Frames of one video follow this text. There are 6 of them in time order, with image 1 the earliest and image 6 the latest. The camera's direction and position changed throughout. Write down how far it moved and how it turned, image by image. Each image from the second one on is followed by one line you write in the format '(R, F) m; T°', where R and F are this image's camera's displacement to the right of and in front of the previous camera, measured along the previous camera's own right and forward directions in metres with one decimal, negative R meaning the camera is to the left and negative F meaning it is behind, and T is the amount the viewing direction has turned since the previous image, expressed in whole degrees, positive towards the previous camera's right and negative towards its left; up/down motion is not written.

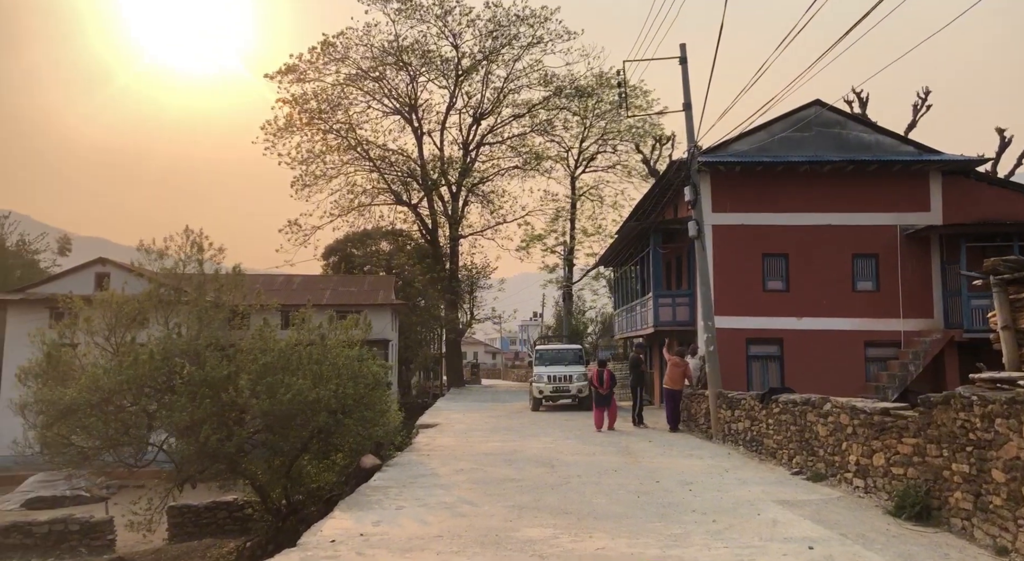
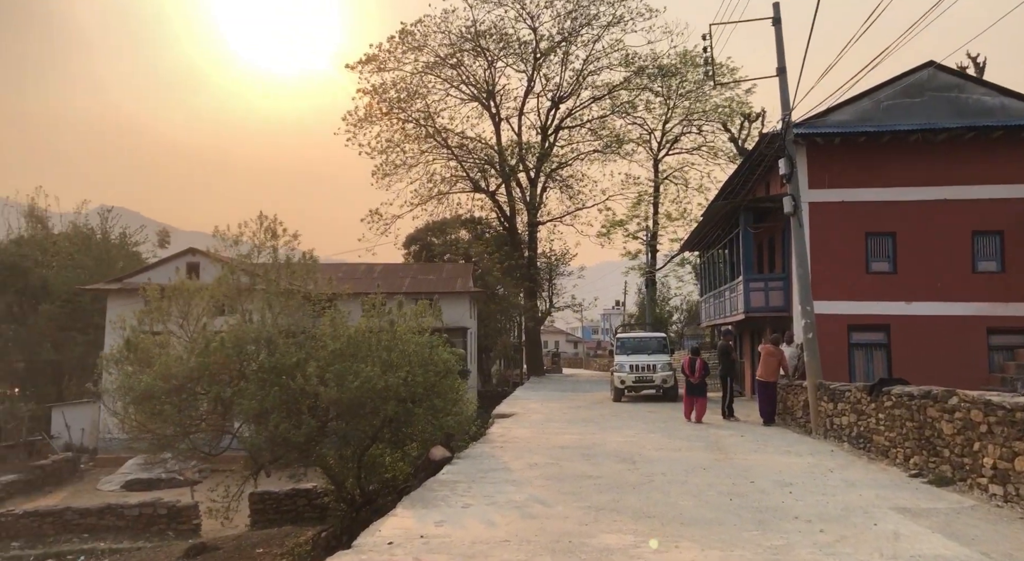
(+0.1, +0.9) m; -6°
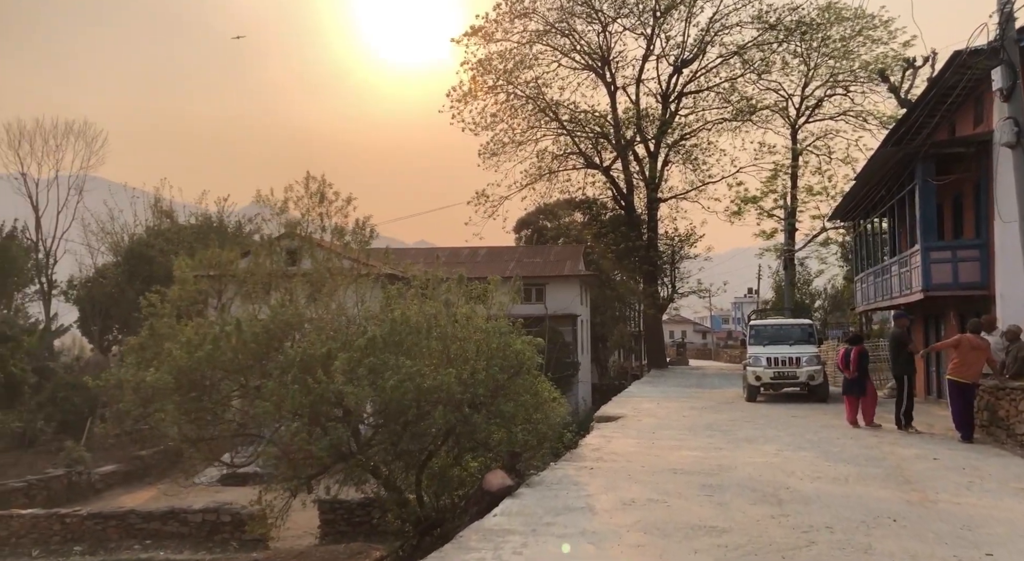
(+0.4, +3.6) m; -9°
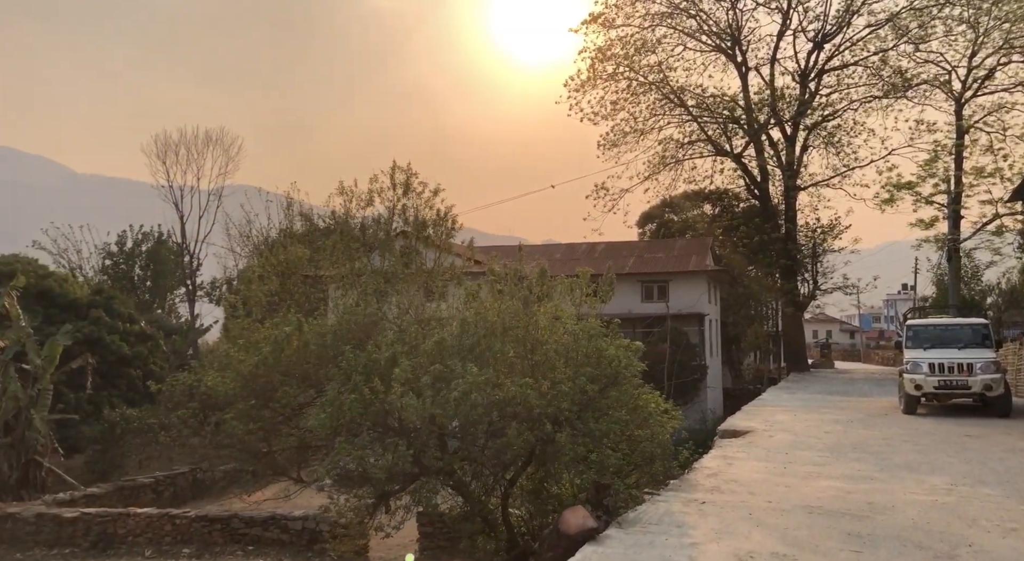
(+0.5, +1.7) m; -10°
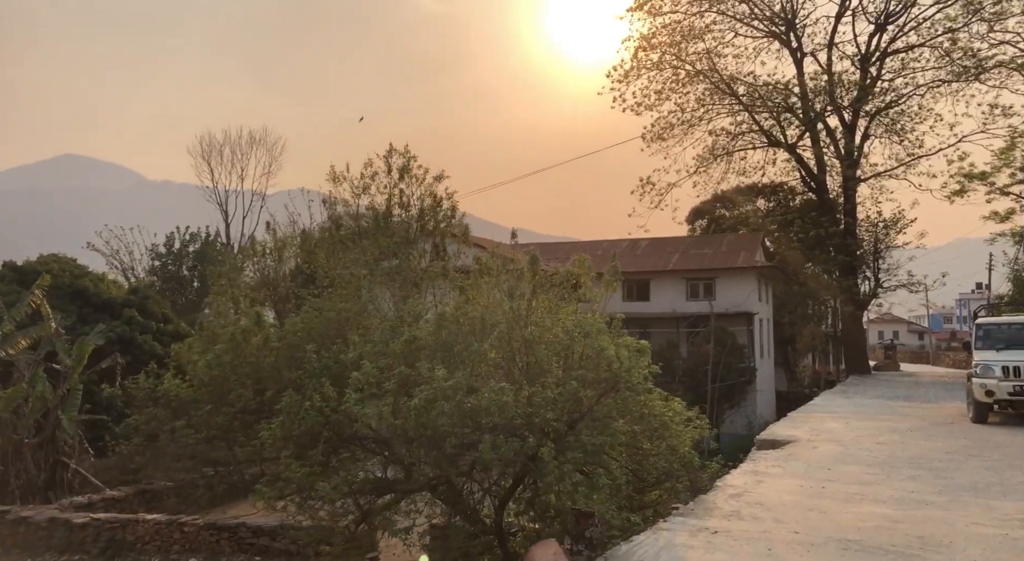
(+0.7, +1.3) m; -4°
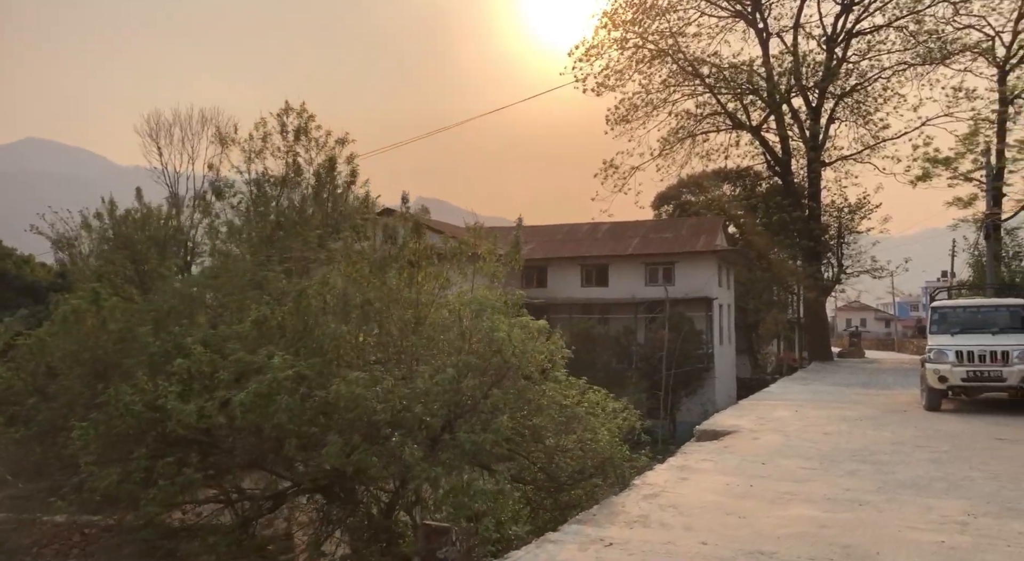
(+0.8, +1.0) m; +2°
